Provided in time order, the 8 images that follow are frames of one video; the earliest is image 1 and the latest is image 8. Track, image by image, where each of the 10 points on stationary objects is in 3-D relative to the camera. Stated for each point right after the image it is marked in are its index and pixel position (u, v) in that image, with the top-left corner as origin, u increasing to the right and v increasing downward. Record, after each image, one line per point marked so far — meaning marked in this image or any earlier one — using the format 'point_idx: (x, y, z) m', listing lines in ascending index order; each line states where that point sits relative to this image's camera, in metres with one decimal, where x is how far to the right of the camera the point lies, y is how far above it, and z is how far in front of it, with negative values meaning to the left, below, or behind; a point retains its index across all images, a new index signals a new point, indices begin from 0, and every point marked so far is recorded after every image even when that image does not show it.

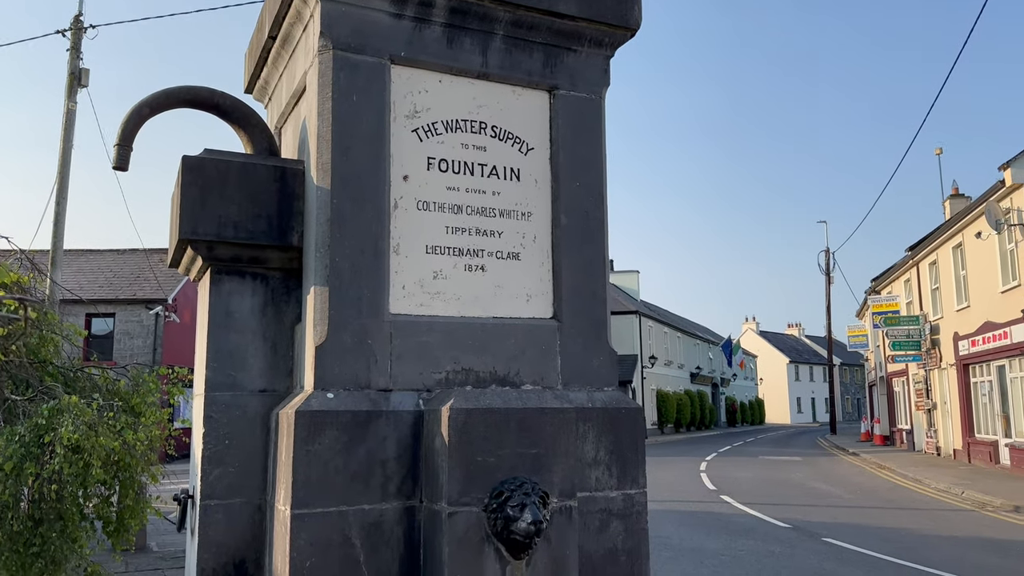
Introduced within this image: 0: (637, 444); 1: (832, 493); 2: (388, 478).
0: (+0.6, -0.7, +3.8) m
1: (+5.8, -3.7, +15.0) m
2: (-0.5, -0.8, +3.3) m
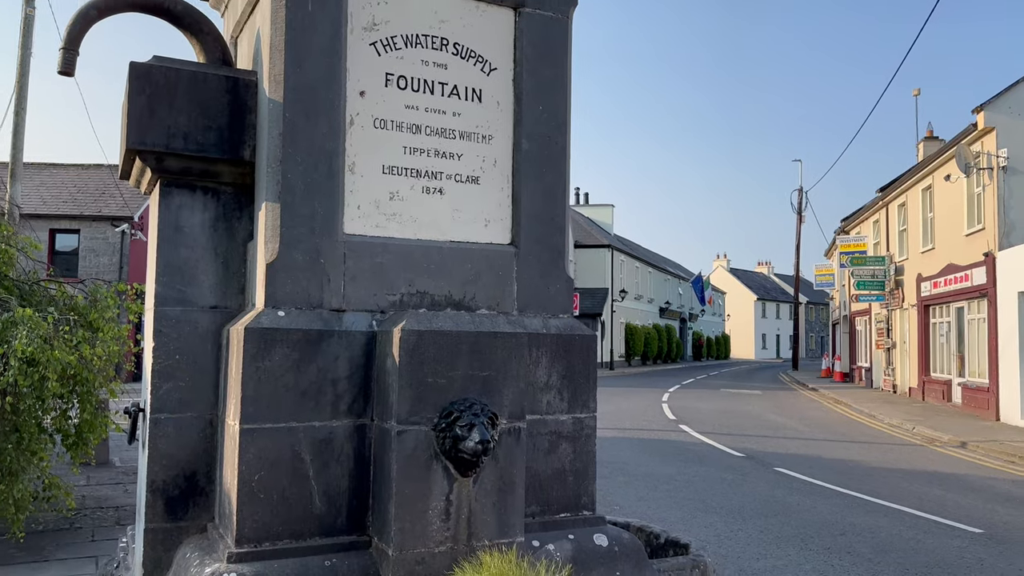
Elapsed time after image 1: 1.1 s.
0: (+0.4, -0.4, +3.9) m
1: (+5.2, -2.6, +15.4) m
2: (-0.7, -0.4, +3.3) m
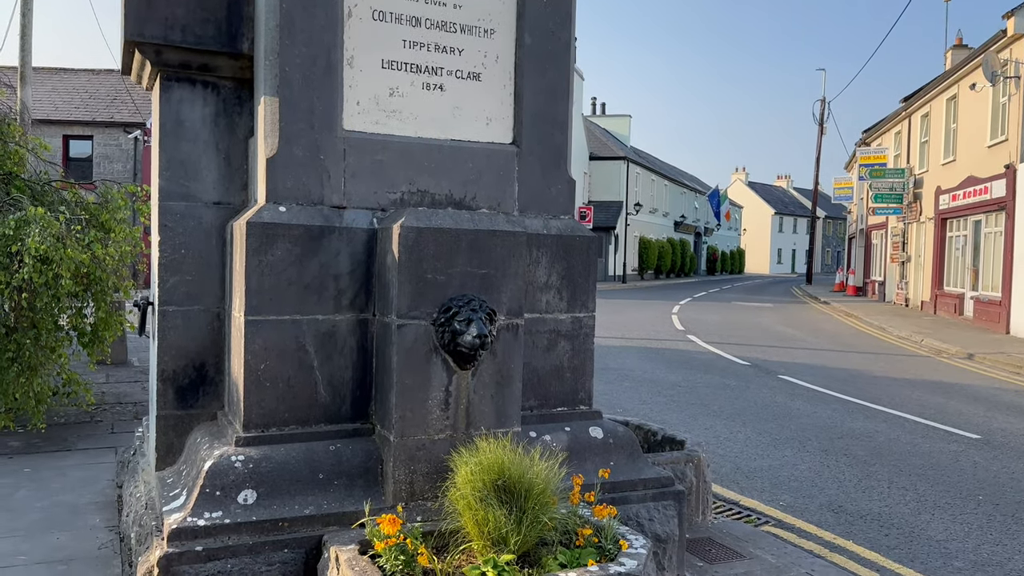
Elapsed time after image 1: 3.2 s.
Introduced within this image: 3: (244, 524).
0: (+0.4, +0.1, +3.9) m
1: (+5.4, -0.9, +15.5) m
2: (-0.7, 0.0, +3.4) m
3: (-1.0, -0.9, +3.0) m
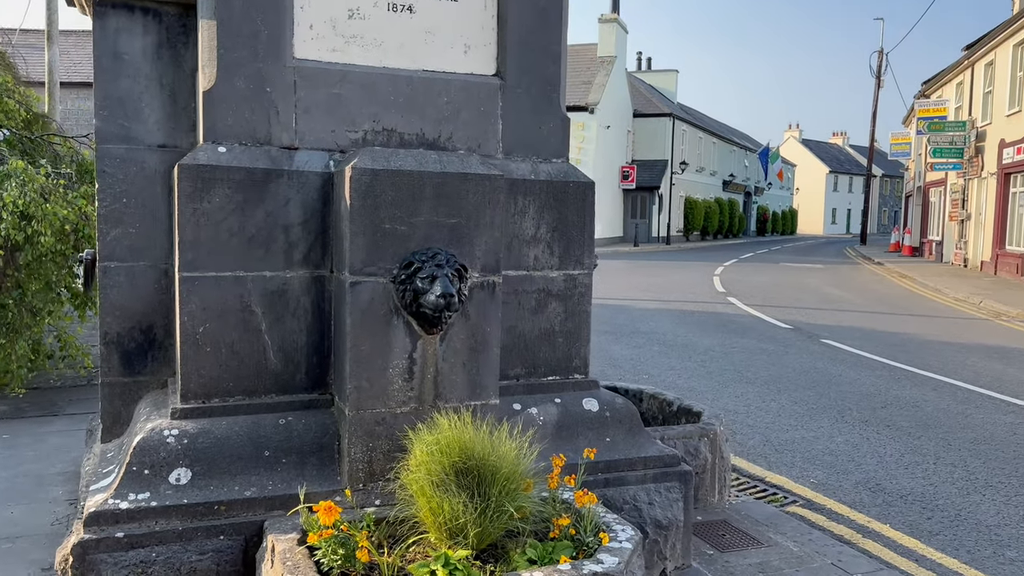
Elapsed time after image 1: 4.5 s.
0: (+0.3, +0.3, +3.4) m
1: (+6.0, -0.2, +14.8) m
2: (-0.8, +0.2, +3.0) m
3: (-1.1, -0.7, +2.7) m
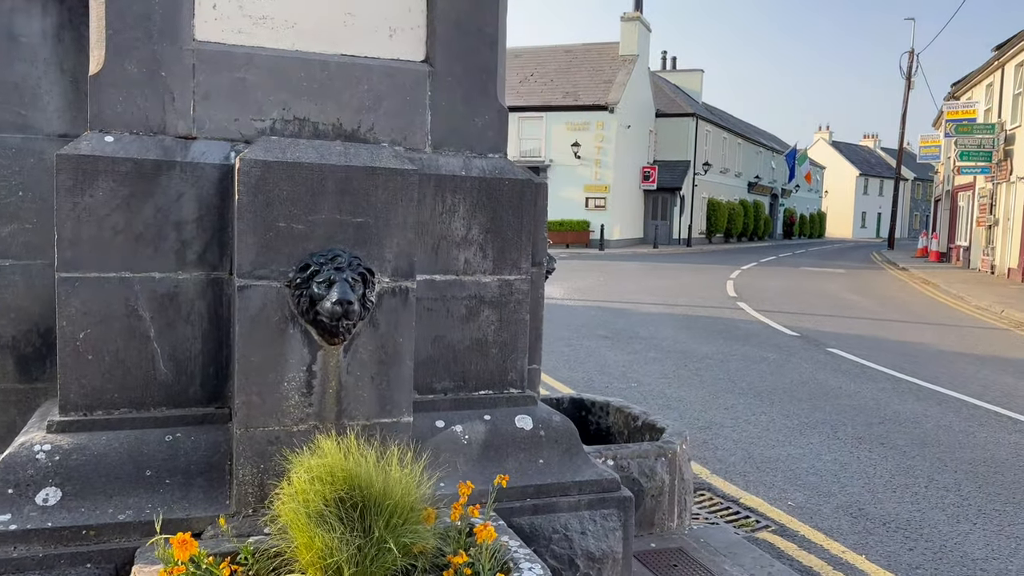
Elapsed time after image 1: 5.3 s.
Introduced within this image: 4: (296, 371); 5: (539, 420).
0: (0.0, +0.2, +3.2) m
1: (+6.1, -0.3, +14.3) m
2: (-1.1, +0.1, +2.7) m
3: (-1.4, -0.7, +2.4) m
4: (-0.7, -0.3, +2.6) m
5: (+0.1, -0.5, +3.2) m
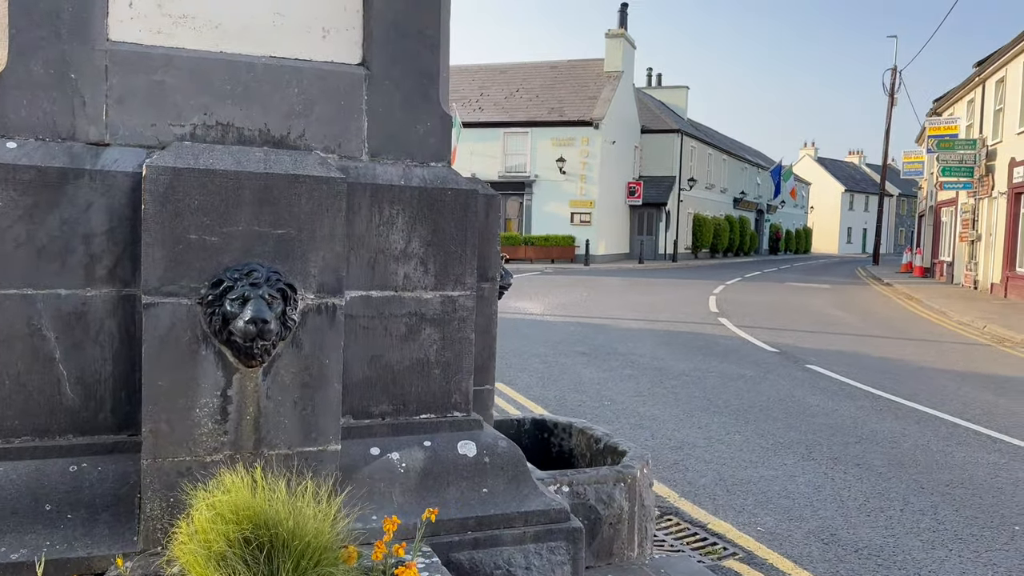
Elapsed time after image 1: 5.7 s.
0: (-0.2, +0.2, +3.0) m
1: (+5.7, -0.6, +14.2) m
2: (-1.3, +0.1, +2.5) m
3: (-1.6, -0.8, +2.2) m
4: (-0.9, -0.3, +2.4) m
5: (-0.1, -0.6, +3.0) m
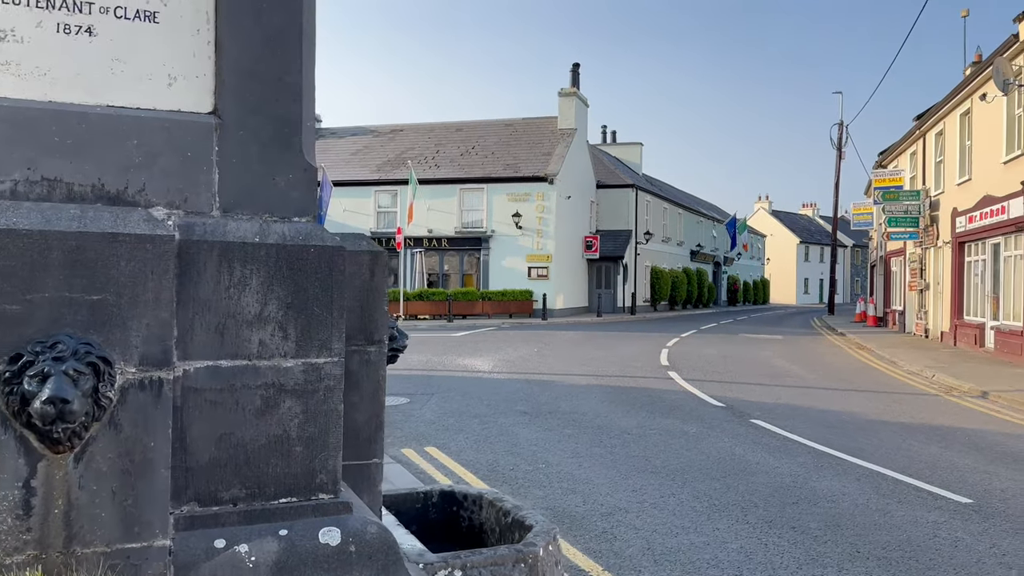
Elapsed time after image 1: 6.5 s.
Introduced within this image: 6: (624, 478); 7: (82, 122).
0: (-0.6, 0.0, +2.7) m
1: (+4.8, -1.4, +14.1) m
2: (-1.7, -0.1, +2.2) m
3: (-2.0, -1.0, +1.8) m
4: (-1.3, -0.5, +2.1) m
5: (-0.5, -0.8, +2.7) m
6: (+0.9, -1.5, +6.5) m
7: (-1.3, +0.5, +2.5) m
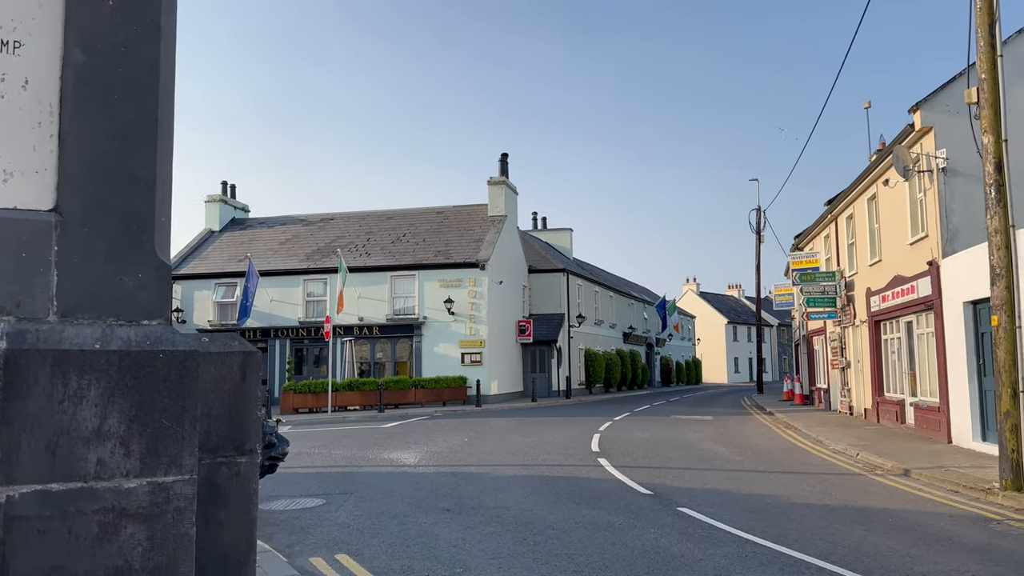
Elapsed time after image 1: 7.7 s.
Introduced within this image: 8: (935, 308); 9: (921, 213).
0: (-1.0, -0.4, +2.5) m
1: (+3.6, -2.8, +14.0) m
2: (-2.0, -0.4, +1.9) m
3: (-2.3, -1.2, +1.4) m
4: (-1.6, -0.8, +1.8) m
5: (-0.9, -1.1, +2.4) m
6: (+0.2, -2.2, +6.2) m
7: (-1.7, +0.2, +2.3) m
8: (+7.8, -0.4, +15.1) m
9: (+7.9, +1.5, +15.9) m
